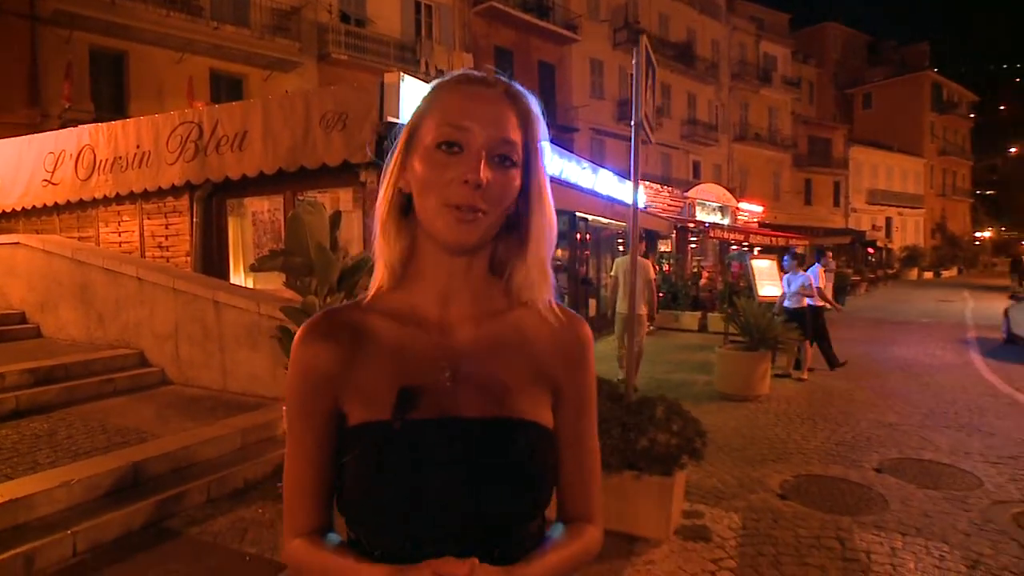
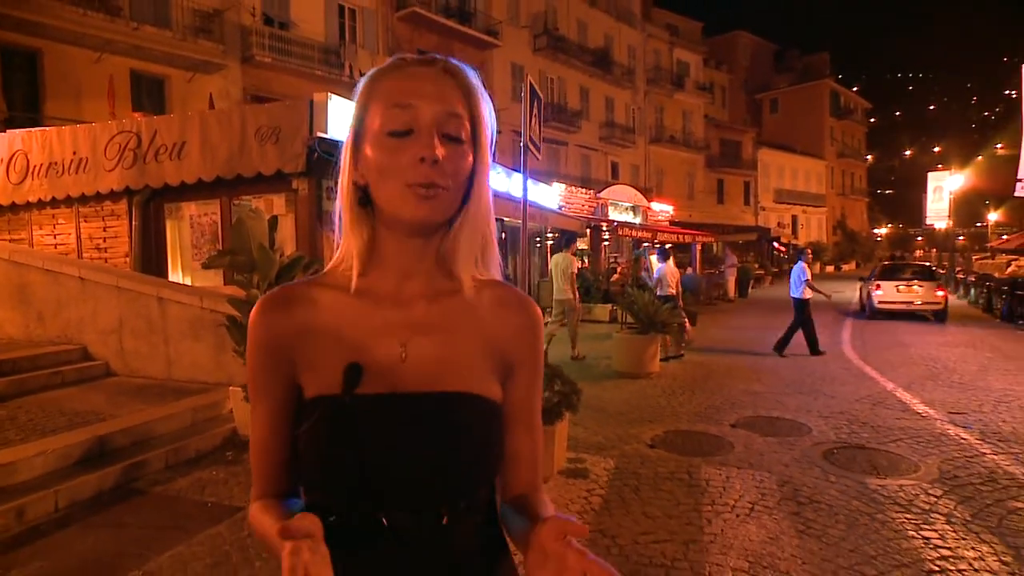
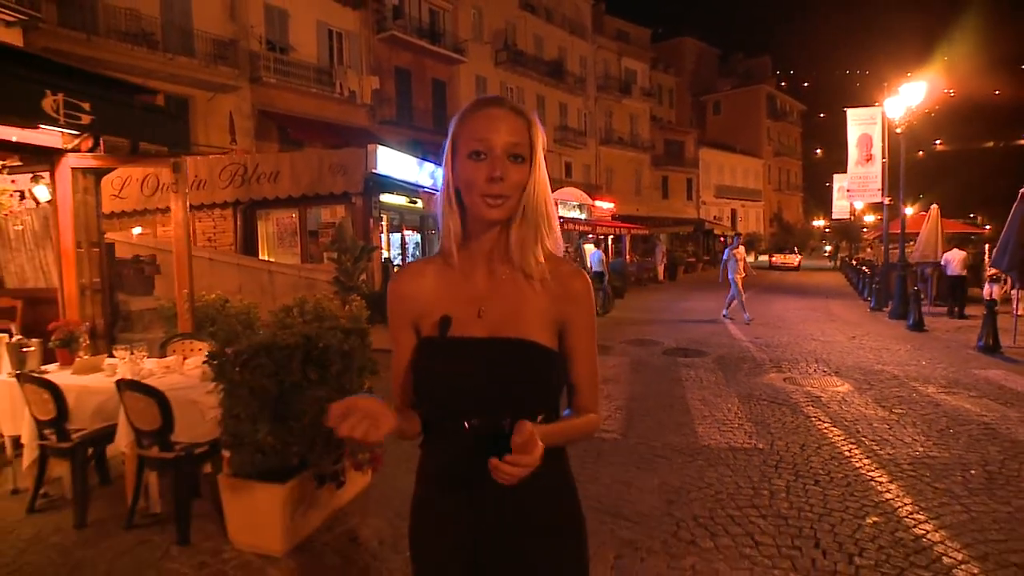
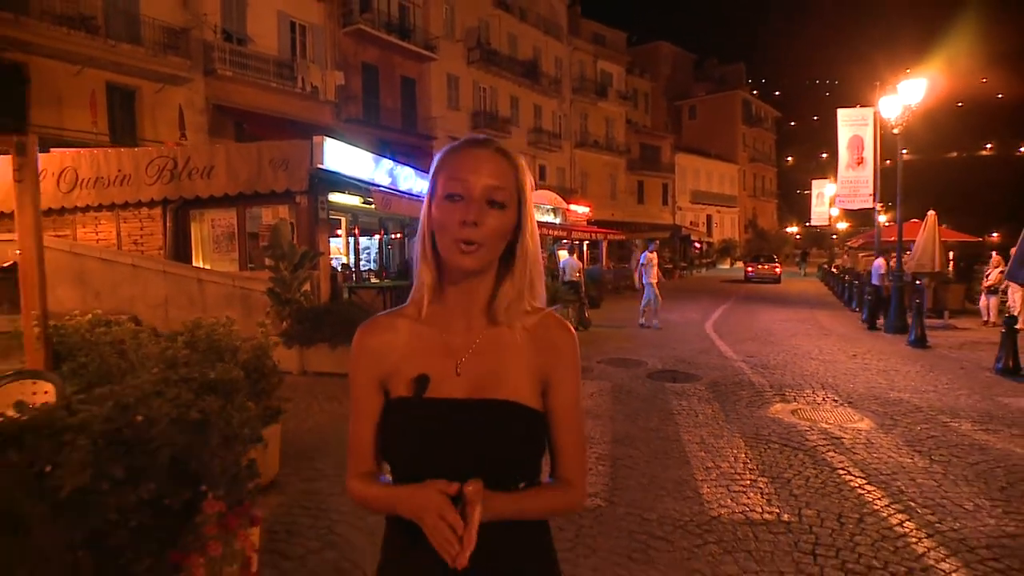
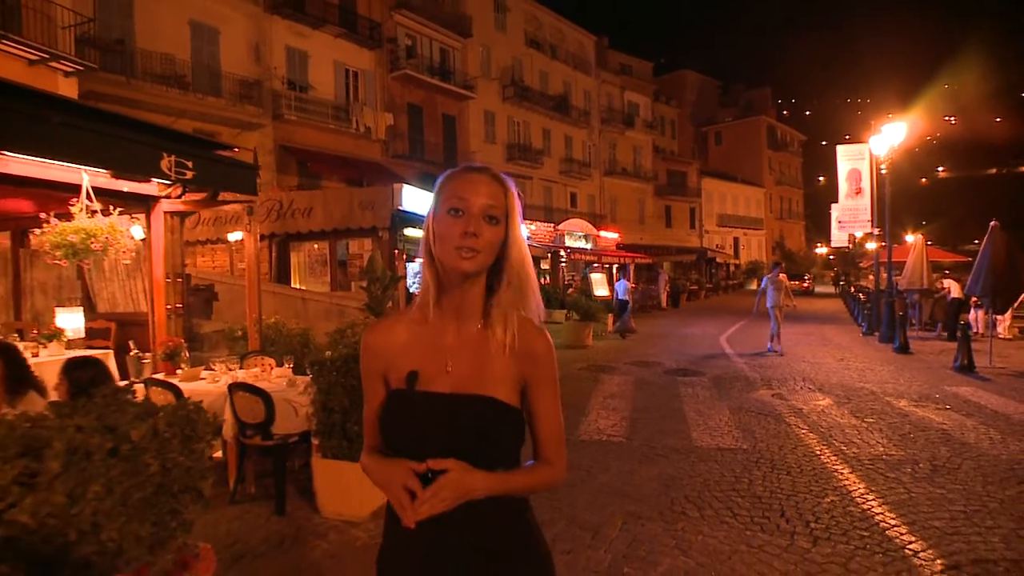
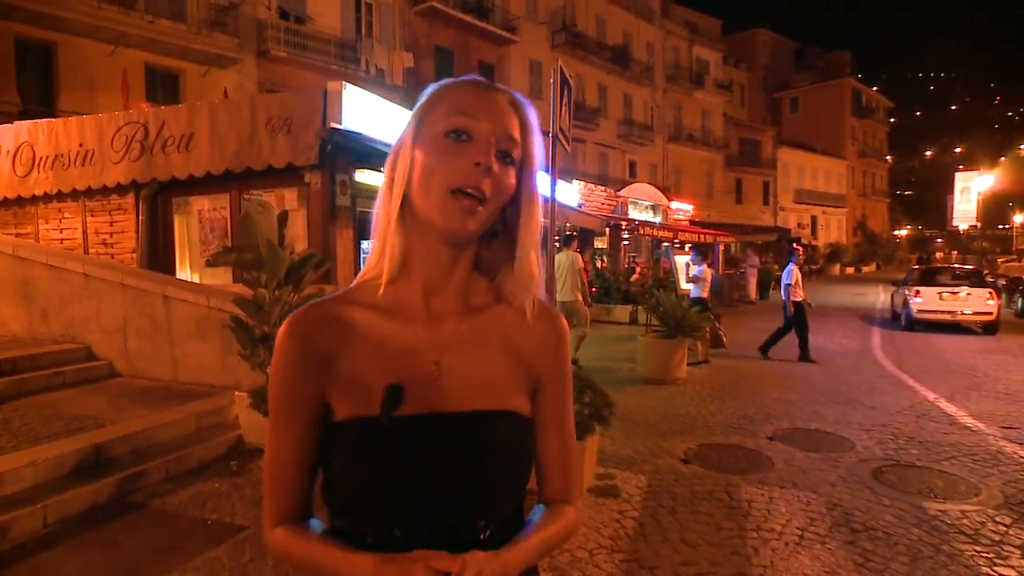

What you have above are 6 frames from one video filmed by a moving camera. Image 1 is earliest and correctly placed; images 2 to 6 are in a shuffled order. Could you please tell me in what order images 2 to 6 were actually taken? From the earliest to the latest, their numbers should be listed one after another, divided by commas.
6, 2, 4, 3, 5
